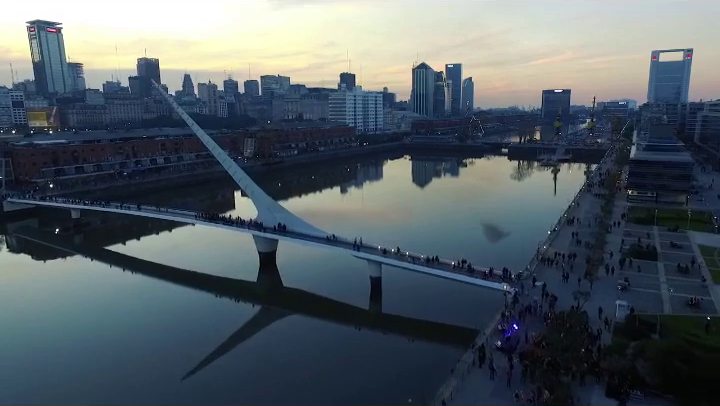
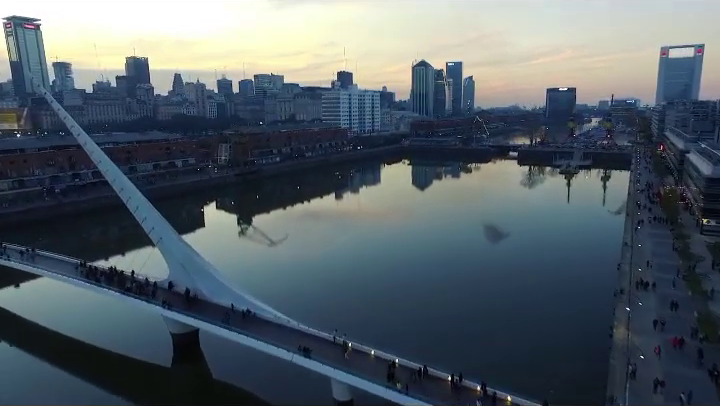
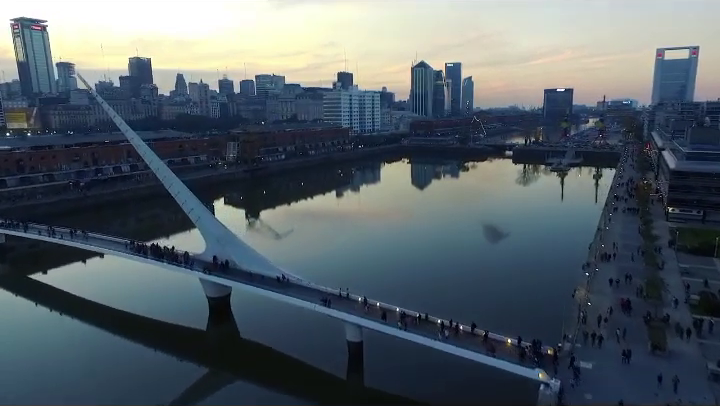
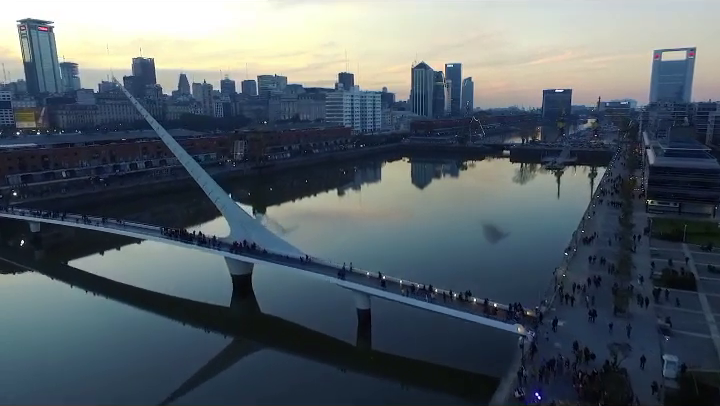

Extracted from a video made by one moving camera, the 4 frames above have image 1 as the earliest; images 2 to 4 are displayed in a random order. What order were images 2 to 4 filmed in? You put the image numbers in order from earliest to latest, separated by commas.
4, 3, 2
